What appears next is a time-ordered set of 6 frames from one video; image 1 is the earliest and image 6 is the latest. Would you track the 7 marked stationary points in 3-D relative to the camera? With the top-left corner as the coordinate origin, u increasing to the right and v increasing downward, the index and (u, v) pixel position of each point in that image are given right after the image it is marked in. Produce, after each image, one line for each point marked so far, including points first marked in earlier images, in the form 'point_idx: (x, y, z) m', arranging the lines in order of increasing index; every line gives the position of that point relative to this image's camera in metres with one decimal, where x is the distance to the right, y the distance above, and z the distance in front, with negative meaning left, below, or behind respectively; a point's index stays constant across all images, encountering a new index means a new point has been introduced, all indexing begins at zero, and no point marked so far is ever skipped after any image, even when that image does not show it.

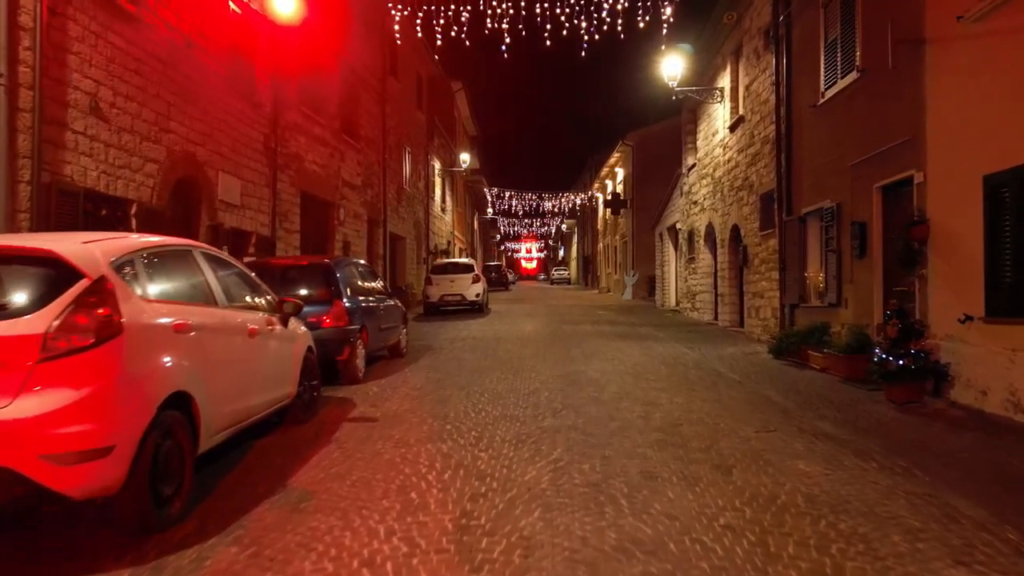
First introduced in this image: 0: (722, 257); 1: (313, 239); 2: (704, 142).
0: (+6.7, +1.0, +15.2) m
1: (-6.1, +1.5, +14.6) m
2: (+6.8, +5.1, +16.9) m
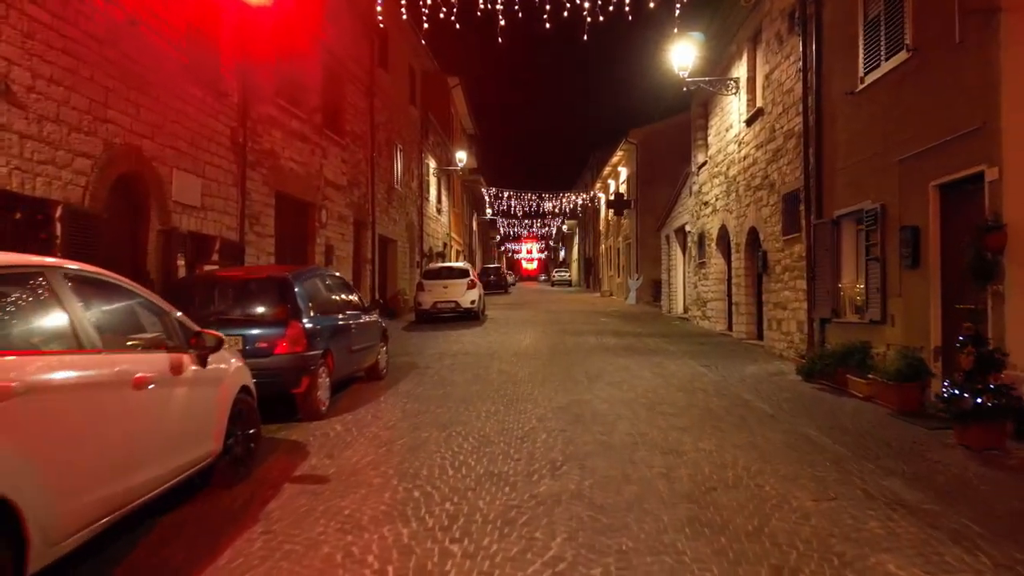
0: (+6.6, +0.7, +14.0) m
1: (-6.2, +1.3, +13.4) m
2: (+6.7, +4.9, +15.7) m
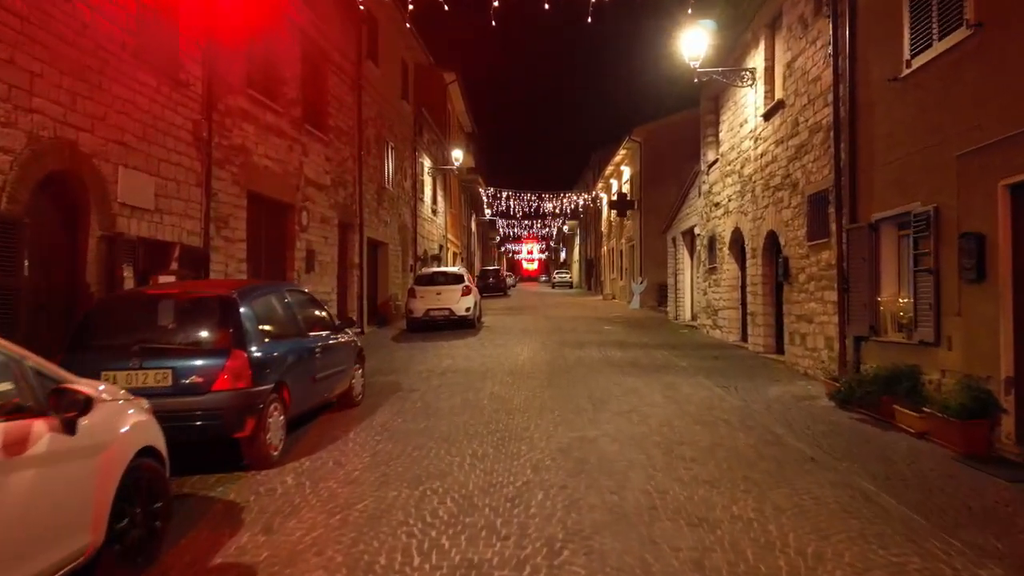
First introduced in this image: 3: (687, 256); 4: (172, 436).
0: (+6.5, +0.5, +12.8) m
1: (-6.3, +1.0, +12.3) m
2: (+6.6, +4.6, +14.5) m
3: (+7.2, +1.3, +19.6) m
4: (-3.6, -1.6, +5.1) m
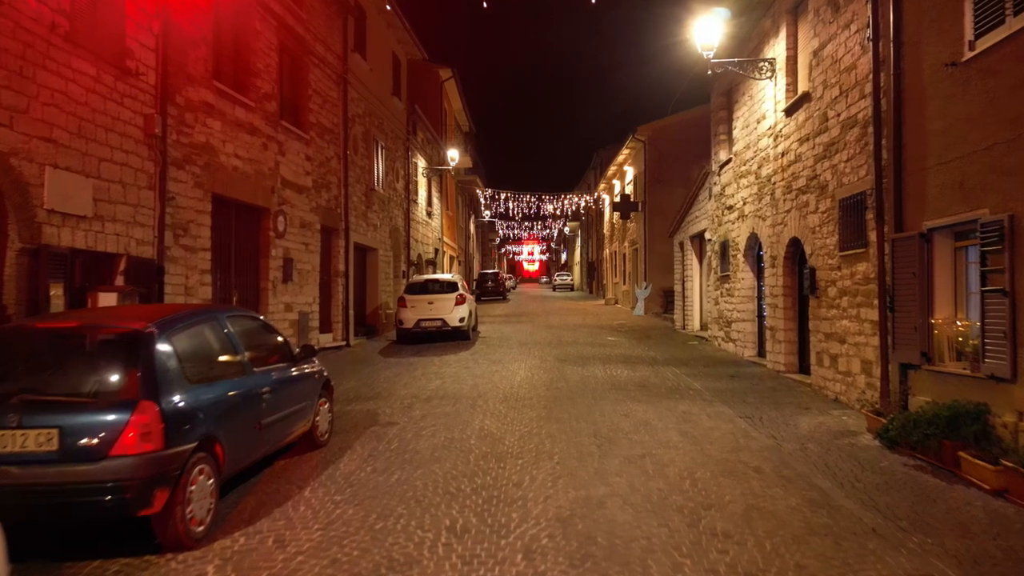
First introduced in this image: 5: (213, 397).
0: (+6.4, +0.2, +11.7) m
1: (-6.4, +0.7, +11.1) m
2: (+6.5, +4.3, +13.4) m
3: (+7.1, +1.0, +18.4) m
4: (-3.8, -1.9, +4.0) m
5: (-3.0, -1.1, +4.7) m
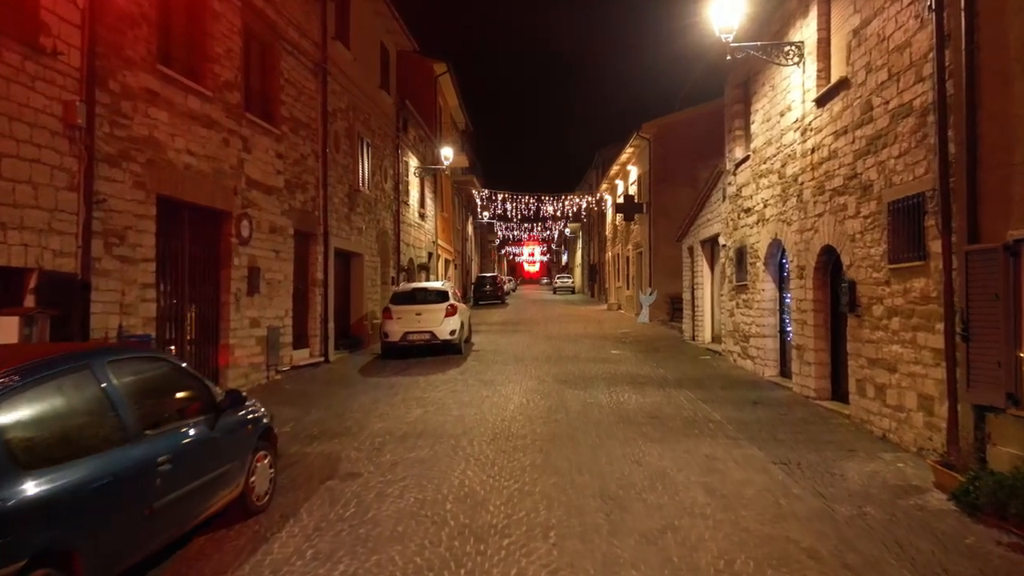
0: (+6.2, -0.1, +10.3) m
1: (-6.6, +0.4, +9.8) m
2: (+6.4, +4.0, +12.0) m
3: (+6.9, +0.7, +17.1) m
4: (-3.9, -2.2, +2.6) m
5: (-3.1, -1.4, +3.4) m
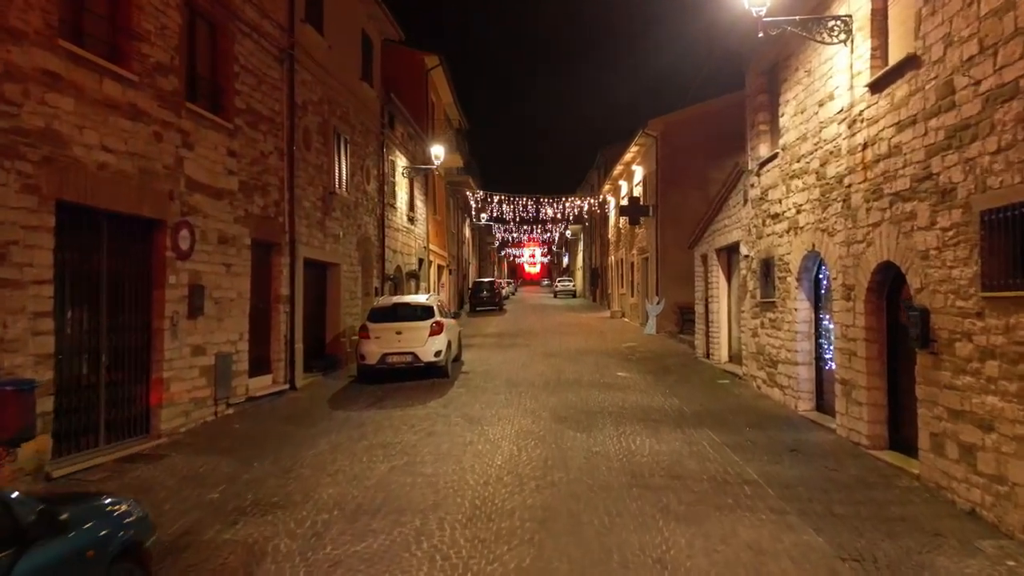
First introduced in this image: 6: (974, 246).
0: (+6.0, -0.5, +8.6) m
1: (-6.8, 0.0, +8.1) m
2: (+6.2, +3.6, +10.2) m
3: (+6.7, +0.3, +15.3) m
4: (-4.1, -2.6, +0.9) m
5: (-3.3, -1.8, +1.7) m
6: (+5.9, +0.5, +6.1) m
